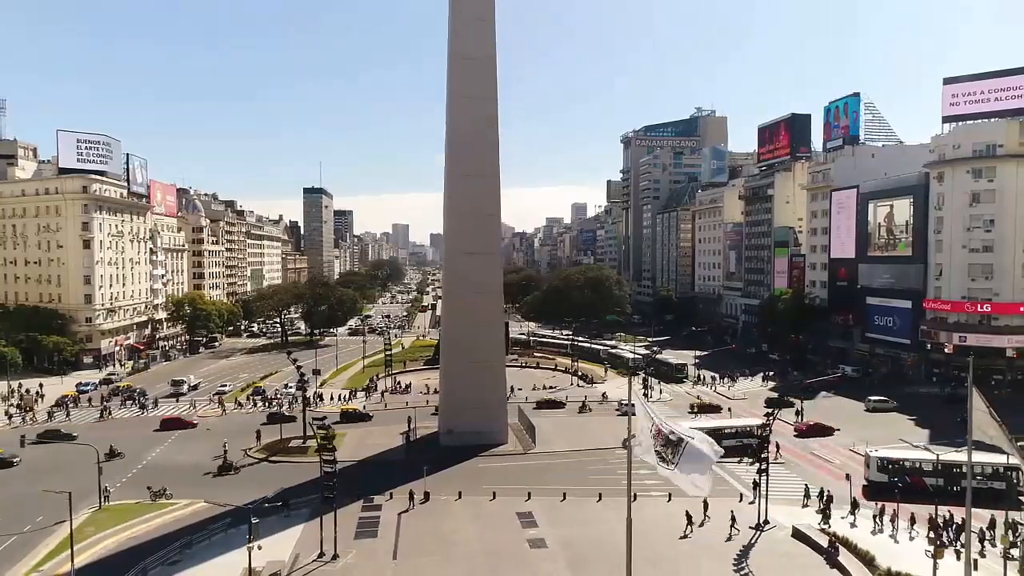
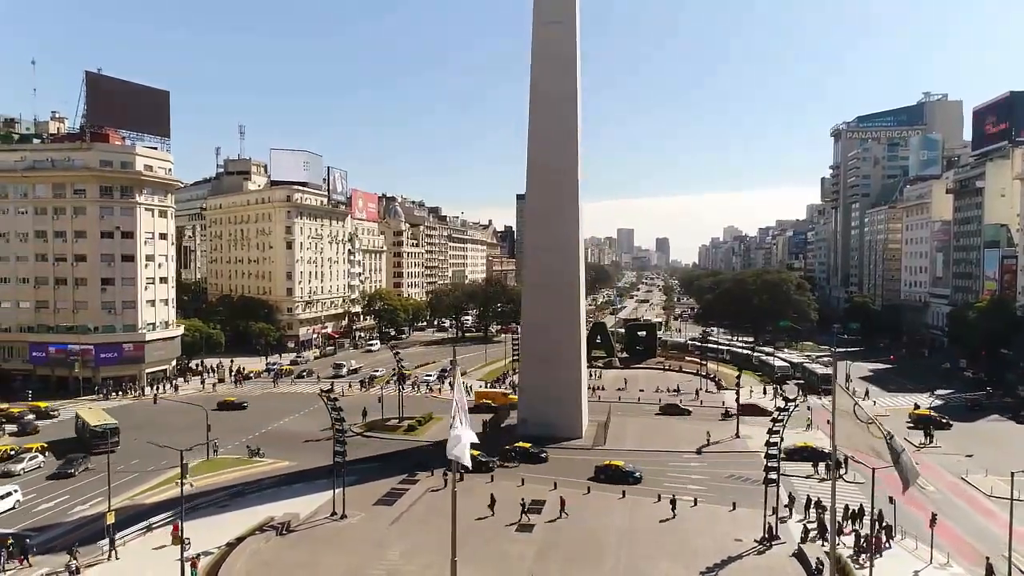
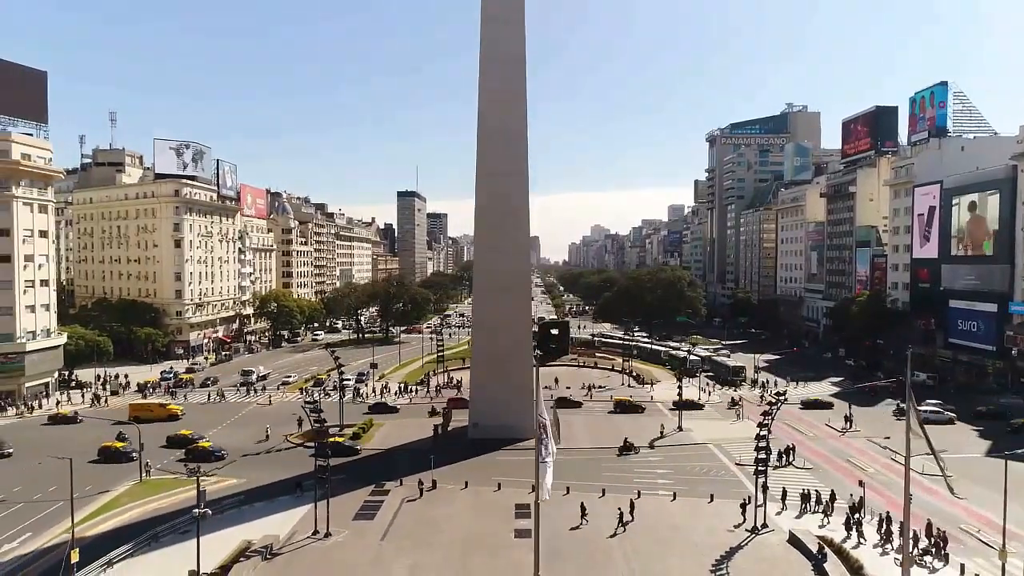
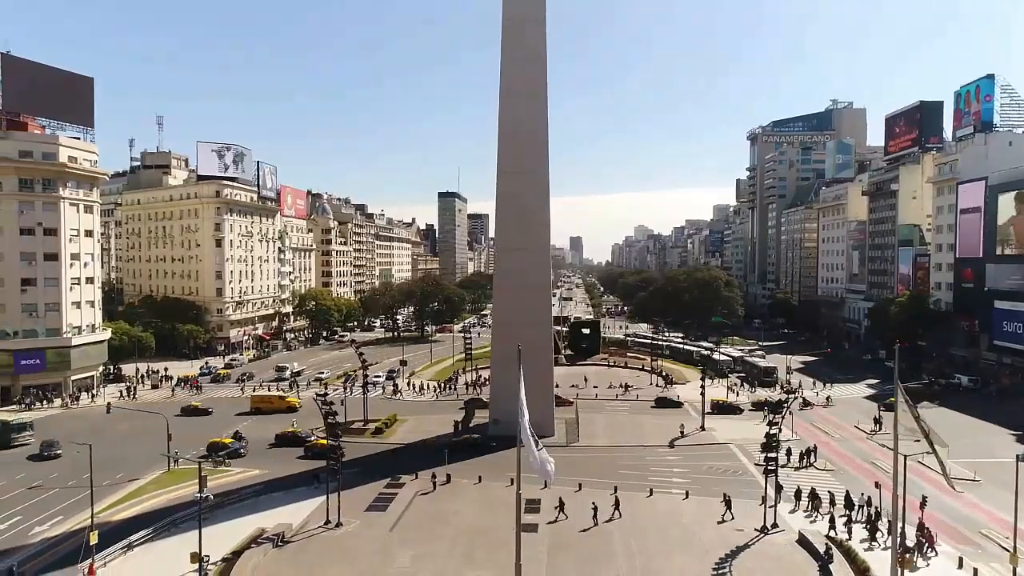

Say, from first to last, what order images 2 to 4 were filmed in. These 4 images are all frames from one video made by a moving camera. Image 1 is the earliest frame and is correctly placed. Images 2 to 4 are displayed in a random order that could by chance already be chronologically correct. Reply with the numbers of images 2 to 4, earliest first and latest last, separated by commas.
3, 4, 2
